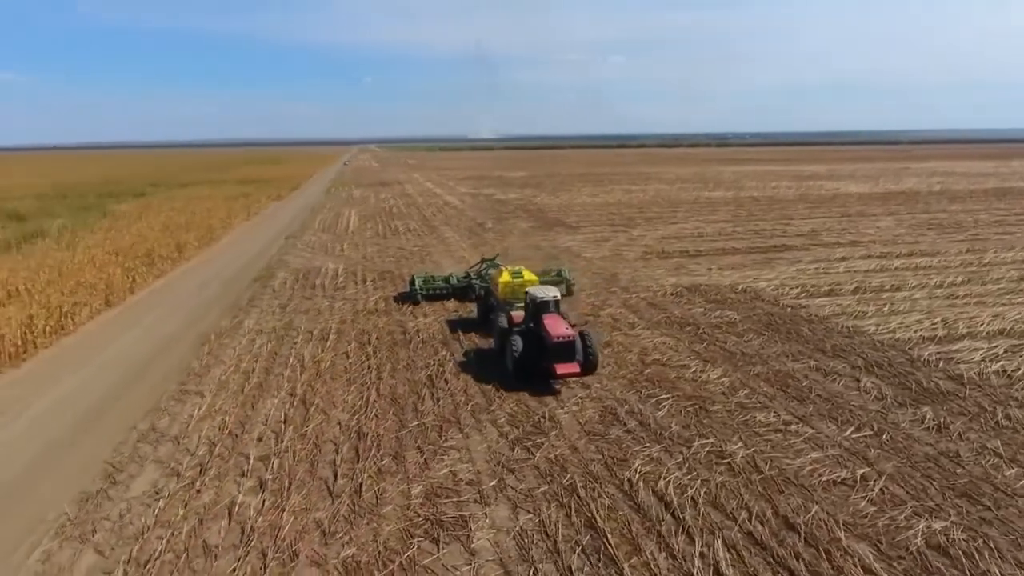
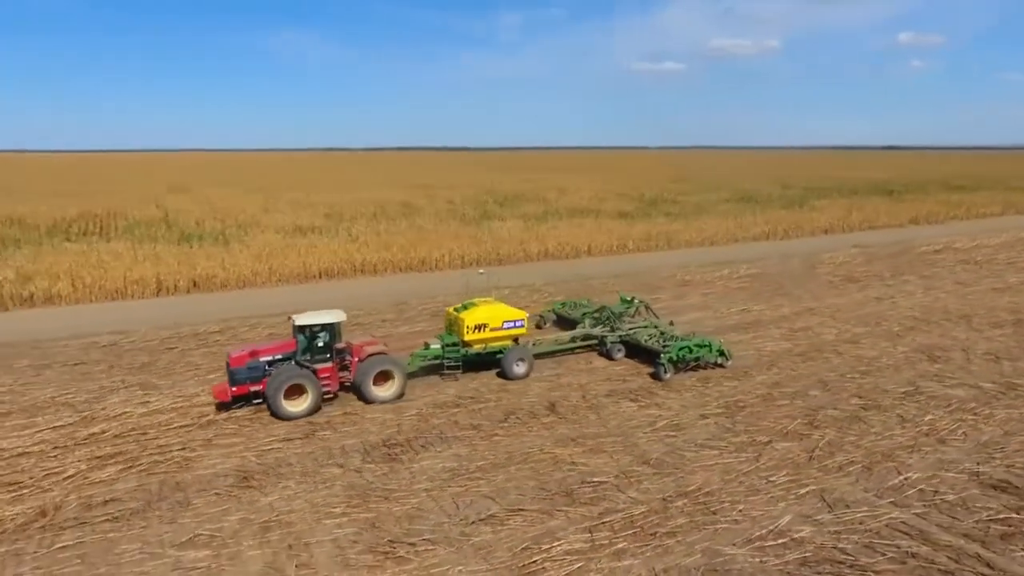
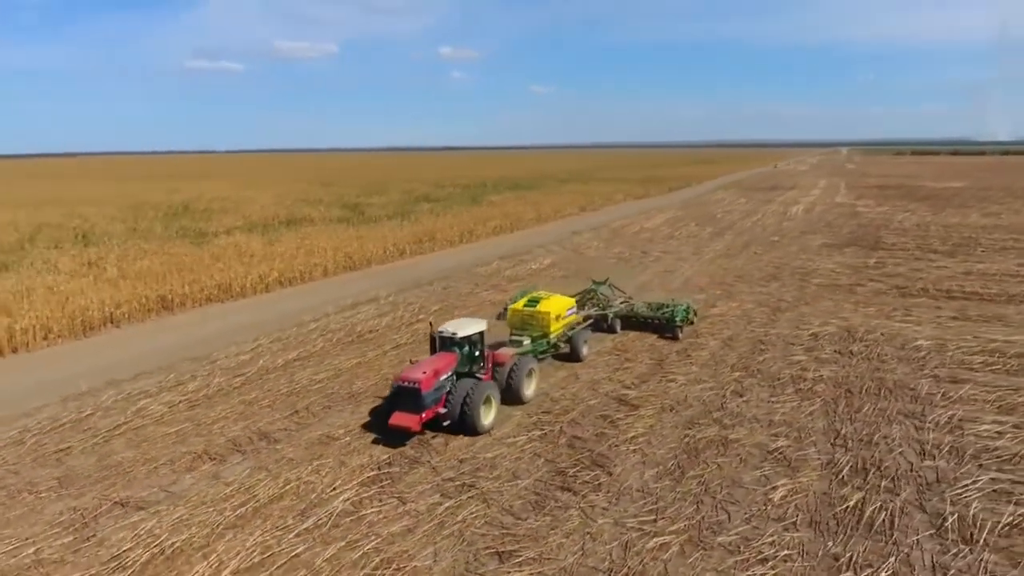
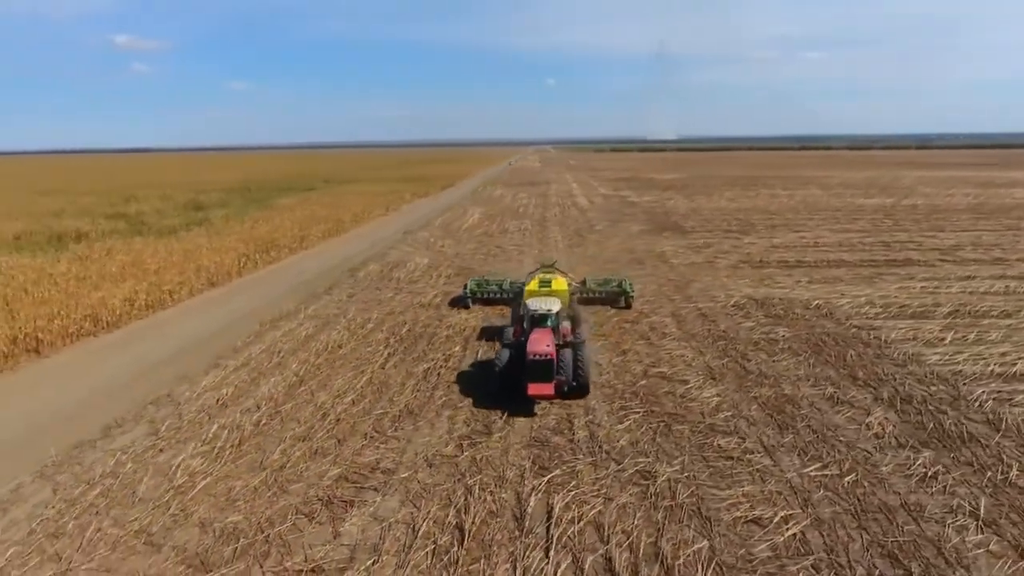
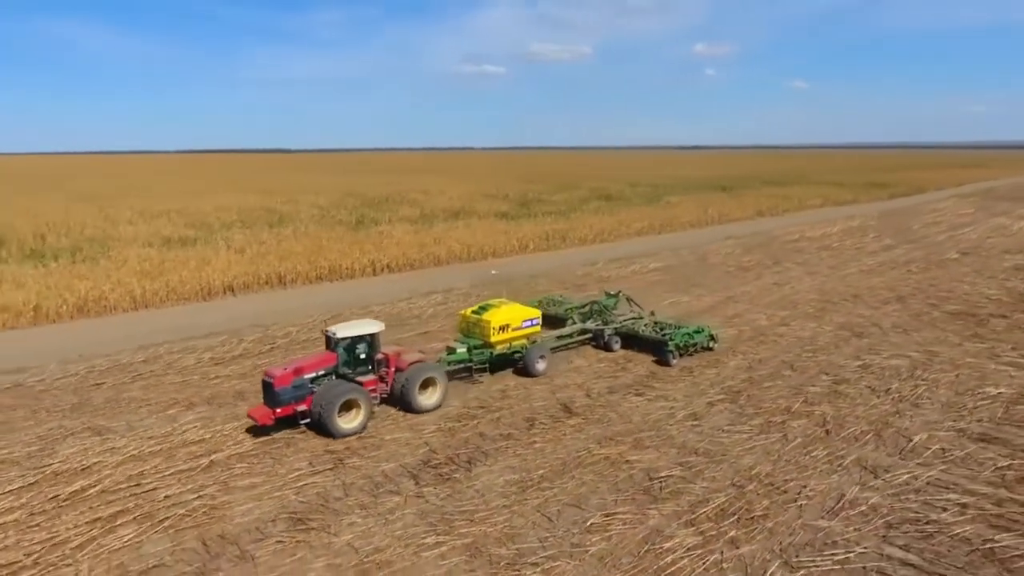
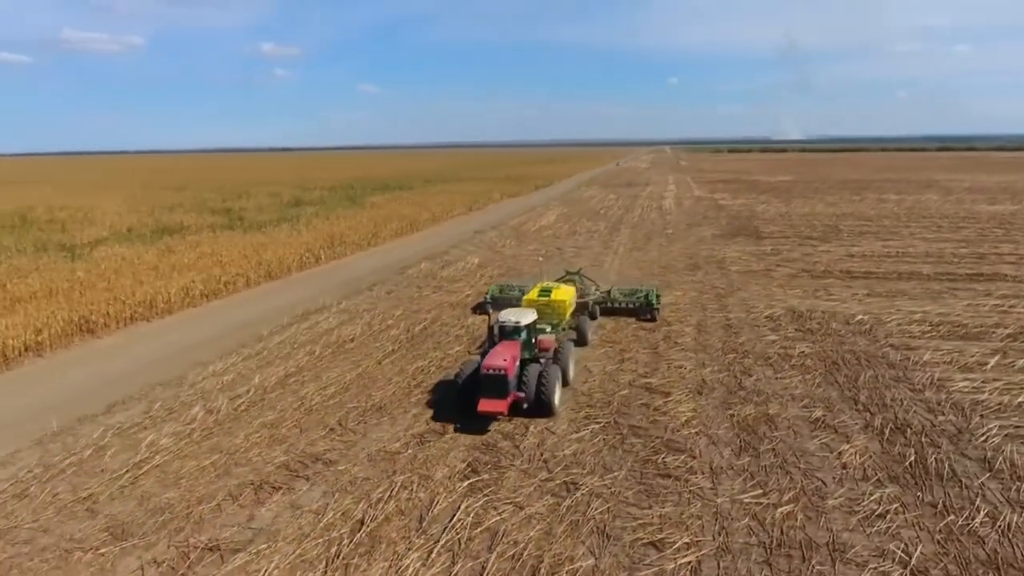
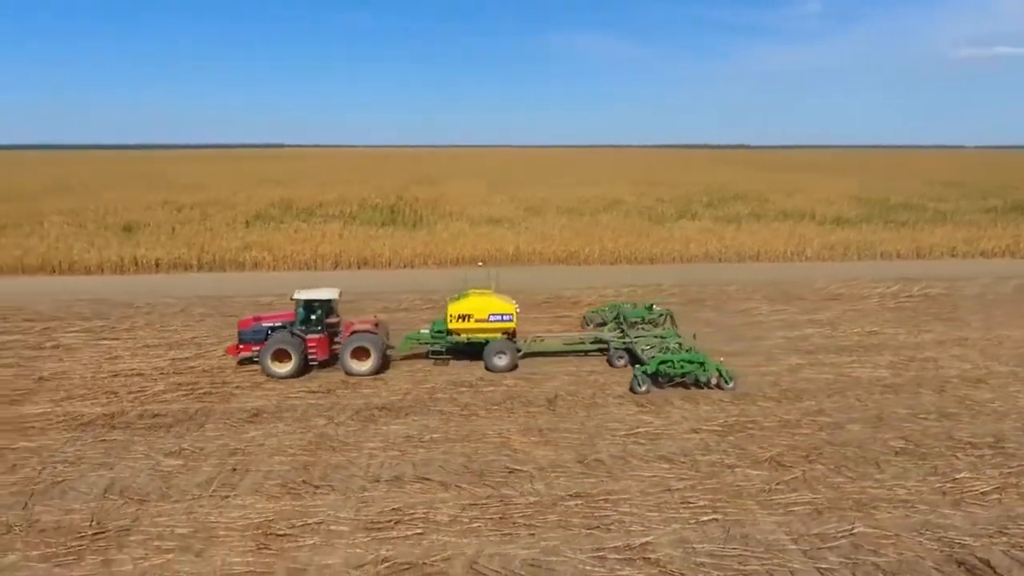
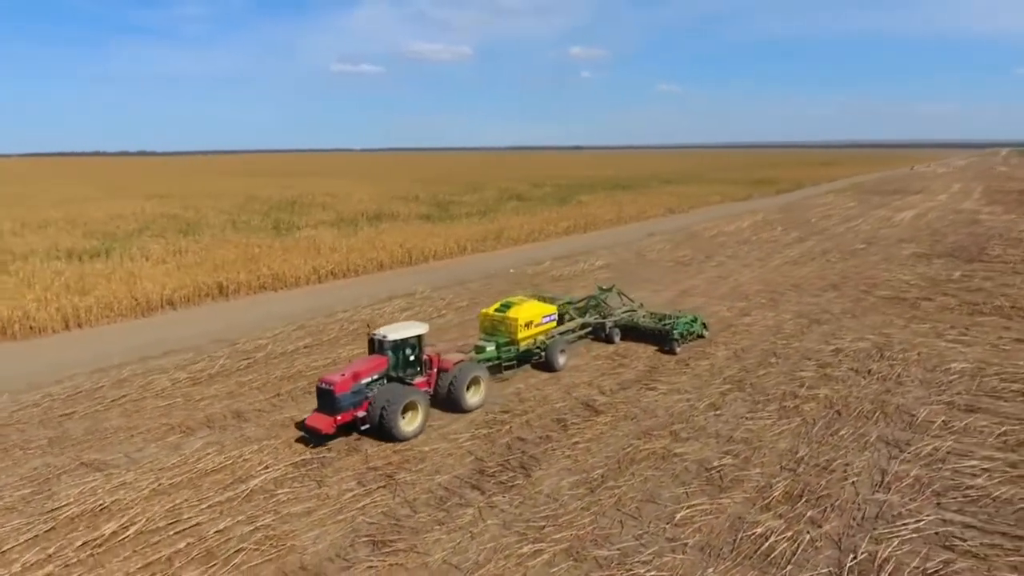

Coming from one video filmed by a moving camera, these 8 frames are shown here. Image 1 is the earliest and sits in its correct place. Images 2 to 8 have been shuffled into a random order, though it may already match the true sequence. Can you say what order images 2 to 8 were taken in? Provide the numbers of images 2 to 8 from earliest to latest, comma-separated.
4, 6, 3, 8, 5, 2, 7
